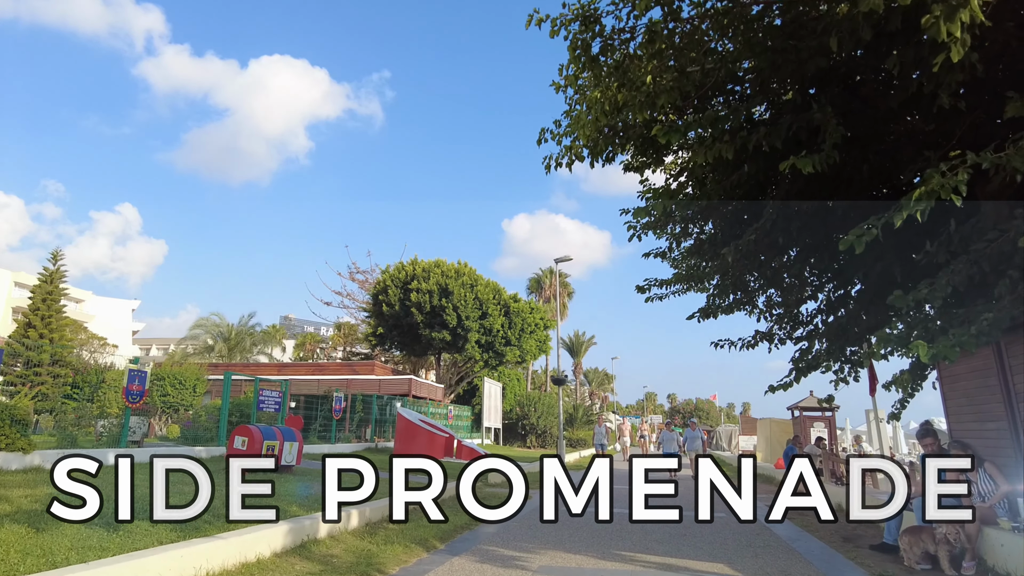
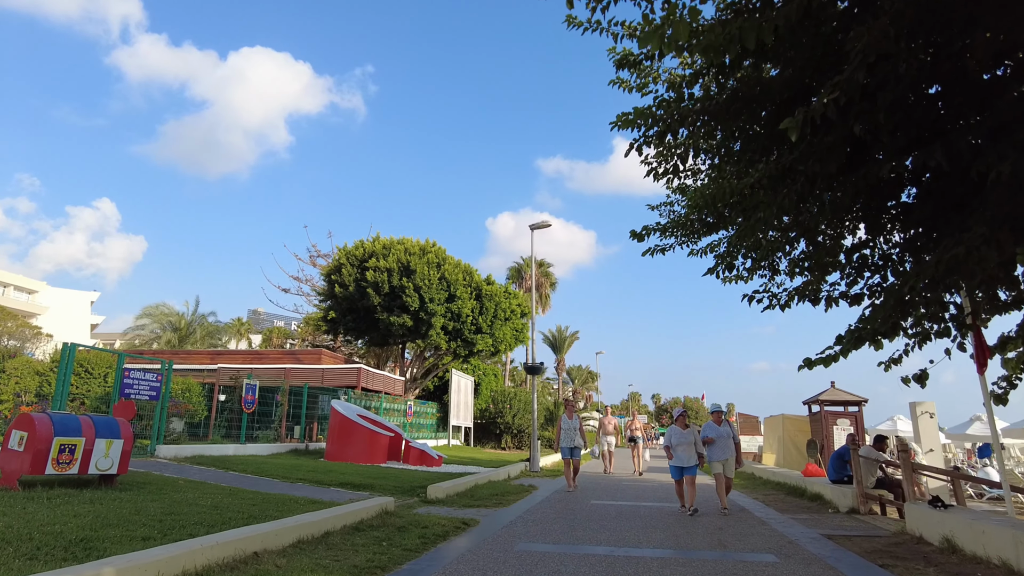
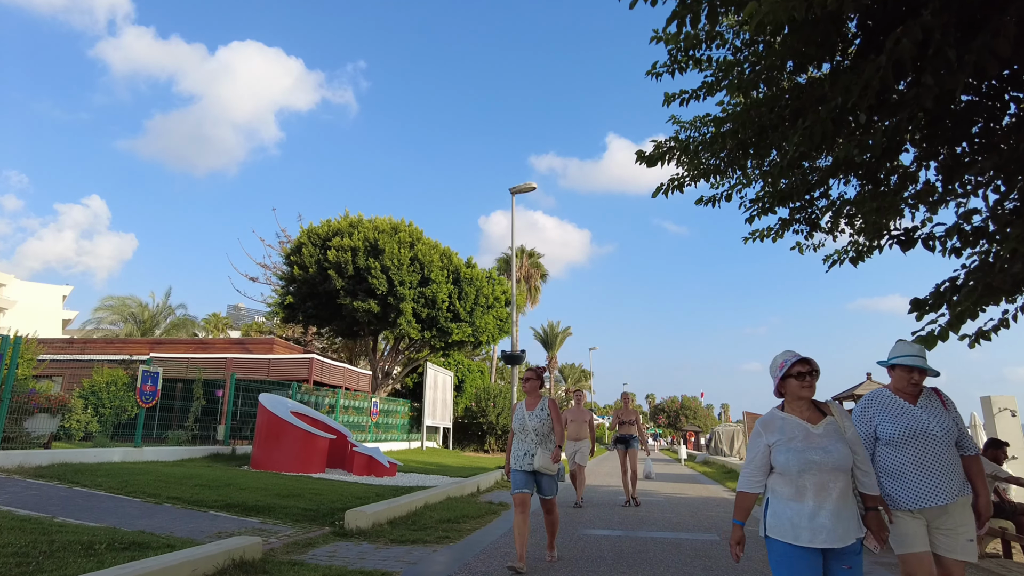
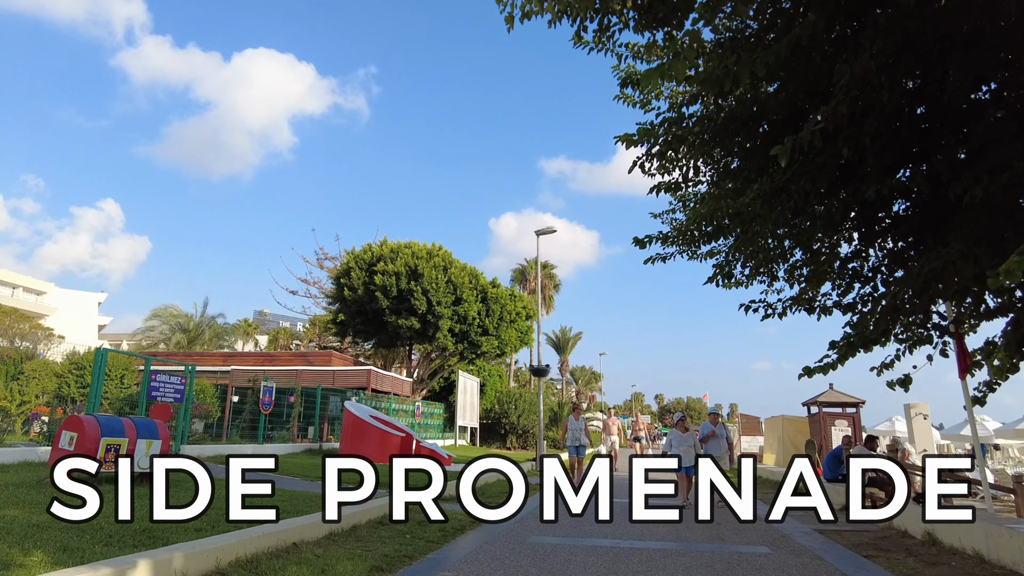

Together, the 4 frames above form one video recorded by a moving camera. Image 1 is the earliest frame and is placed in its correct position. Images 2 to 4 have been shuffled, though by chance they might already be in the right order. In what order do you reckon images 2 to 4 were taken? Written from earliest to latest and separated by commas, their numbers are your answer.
4, 2, 3
